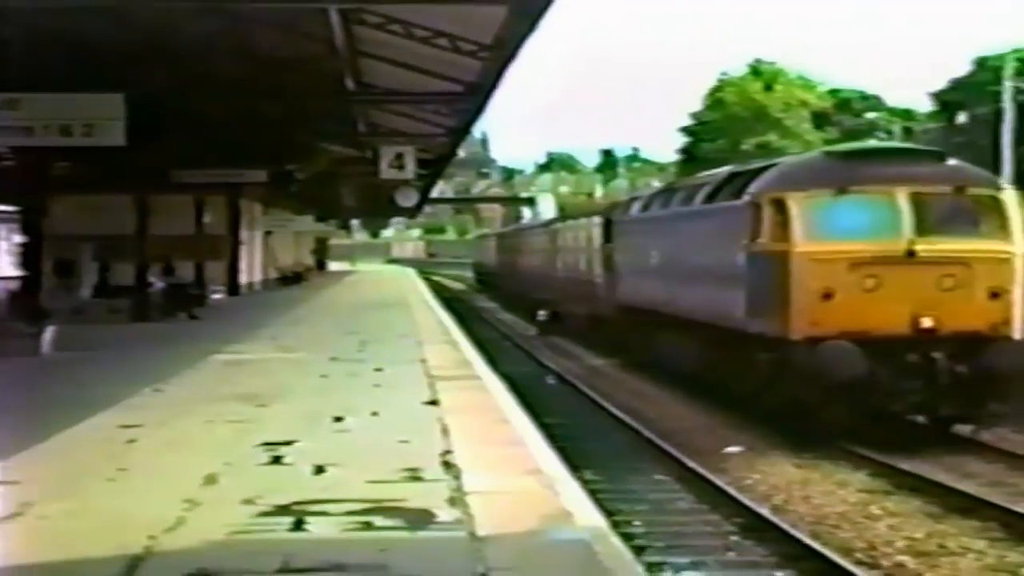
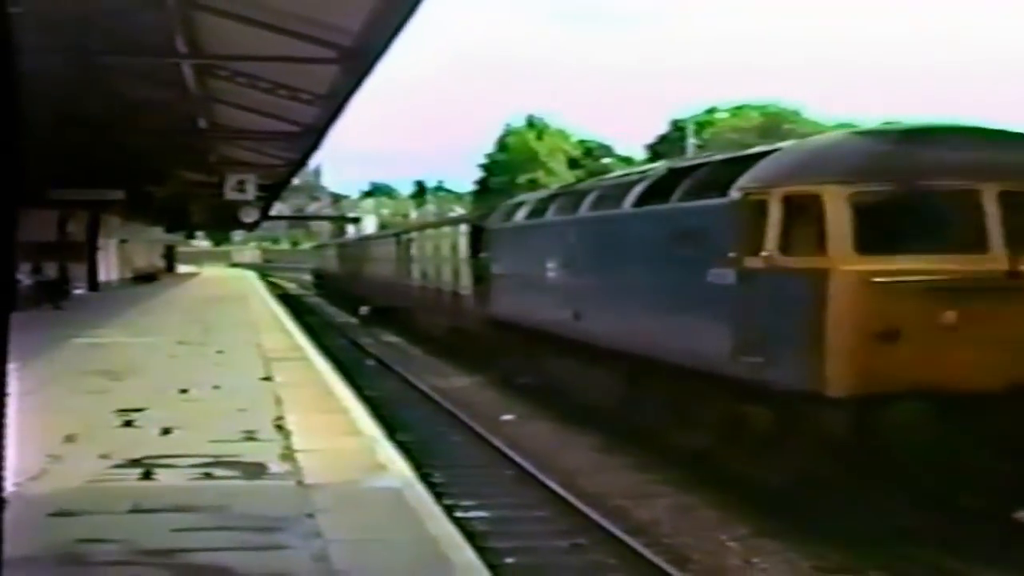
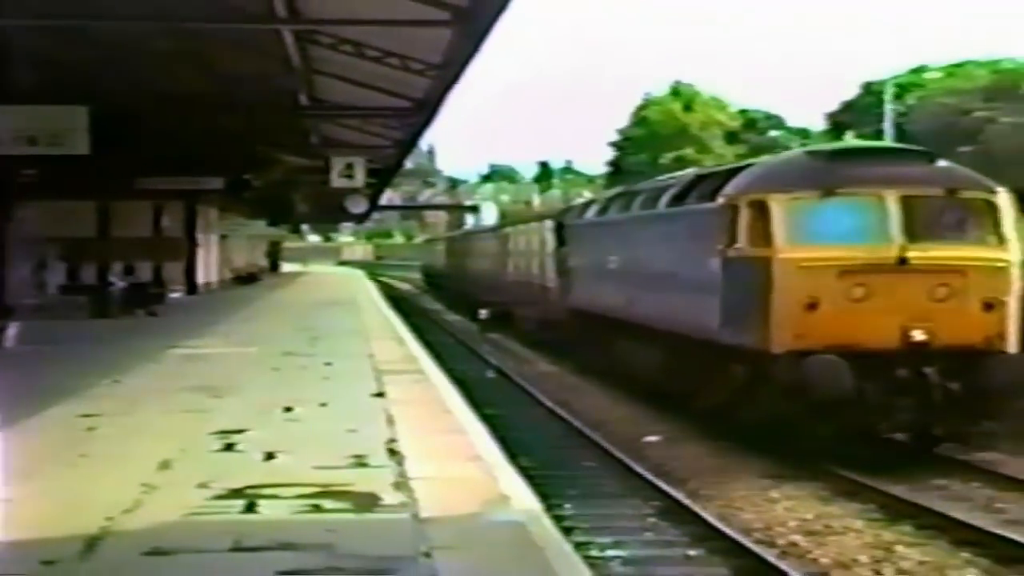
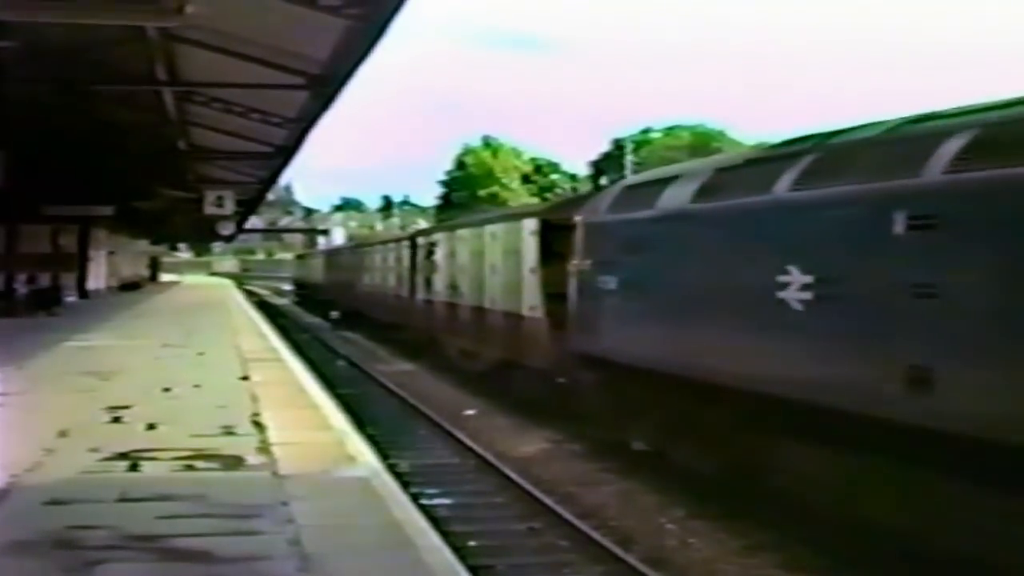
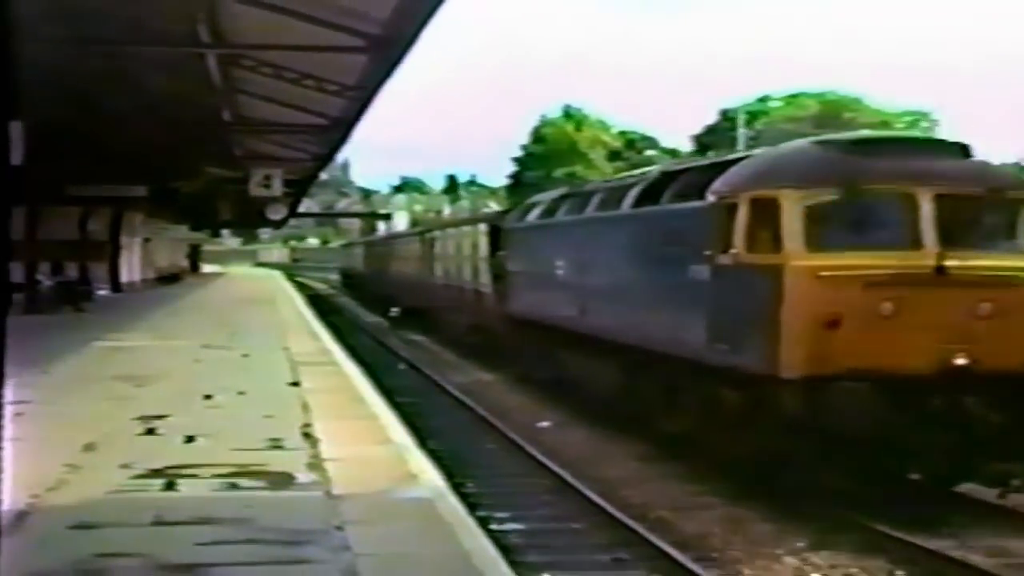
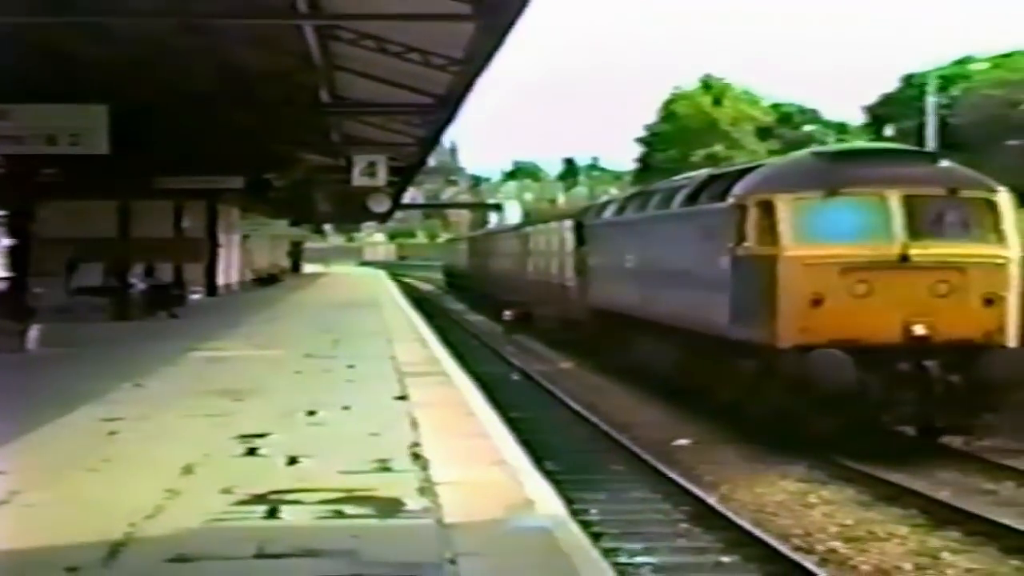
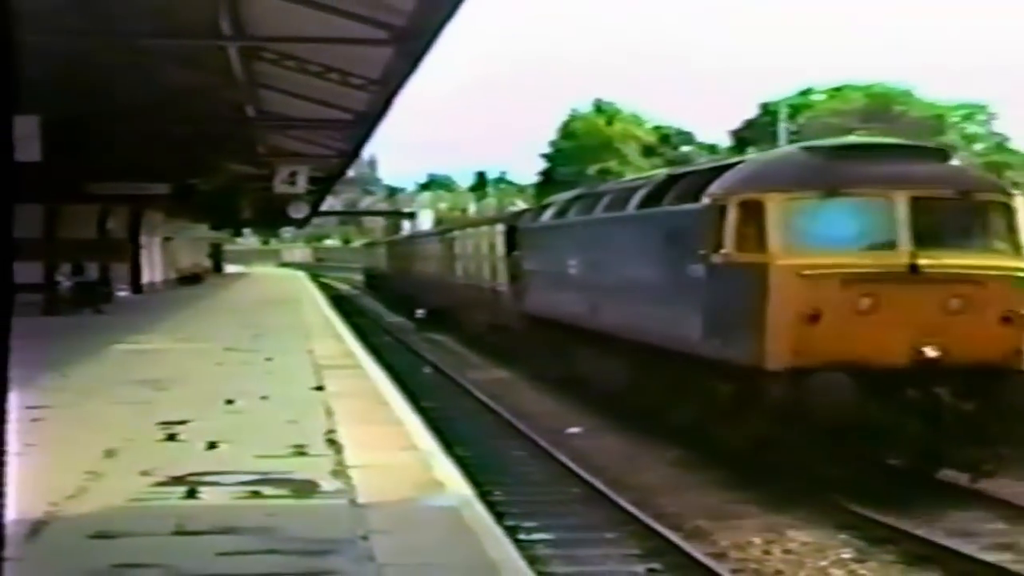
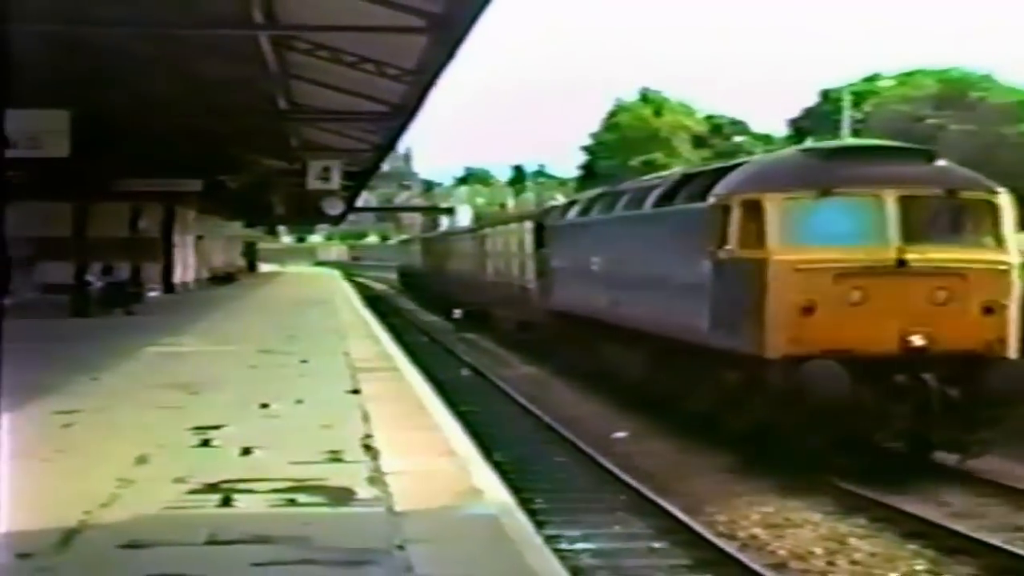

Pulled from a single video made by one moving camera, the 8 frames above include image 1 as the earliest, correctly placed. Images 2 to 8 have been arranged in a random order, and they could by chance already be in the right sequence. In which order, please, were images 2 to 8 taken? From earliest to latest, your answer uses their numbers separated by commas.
6, 3, 8, 7, 5, 2, 4
